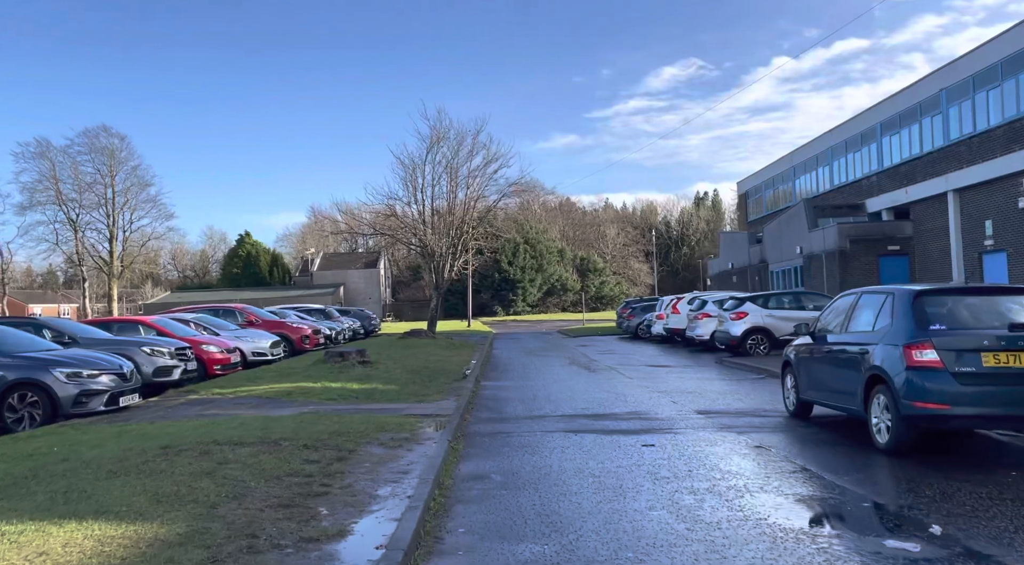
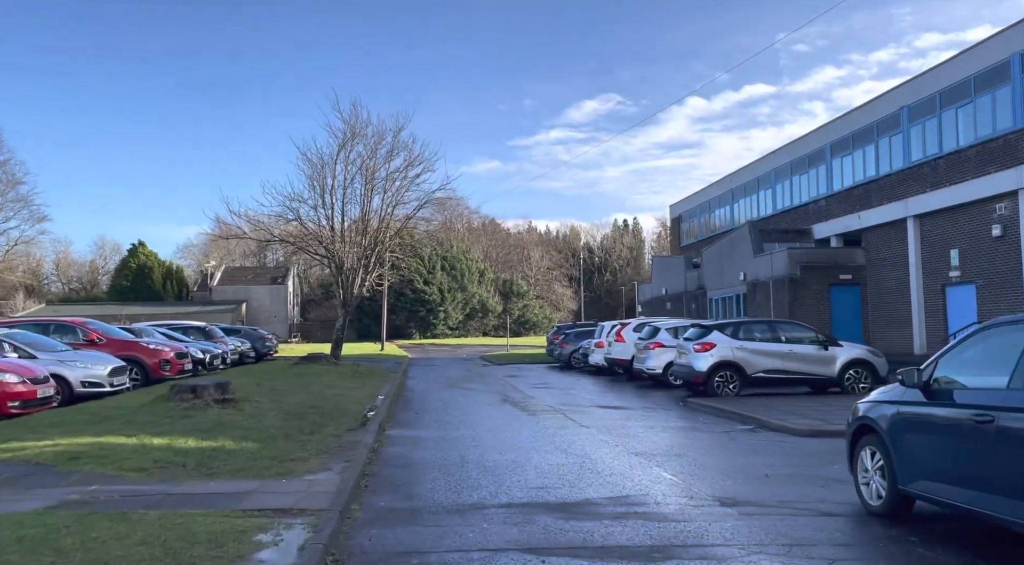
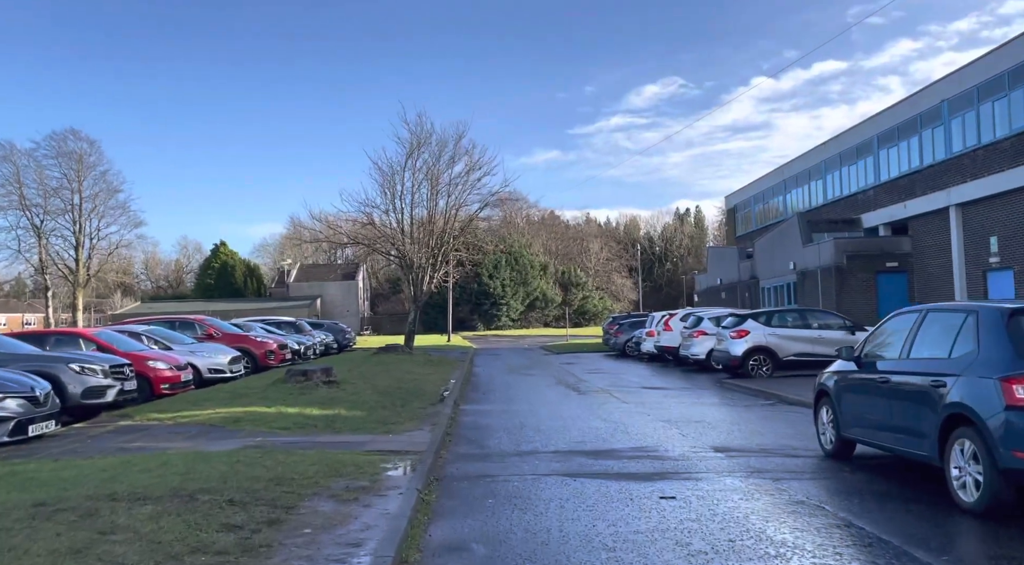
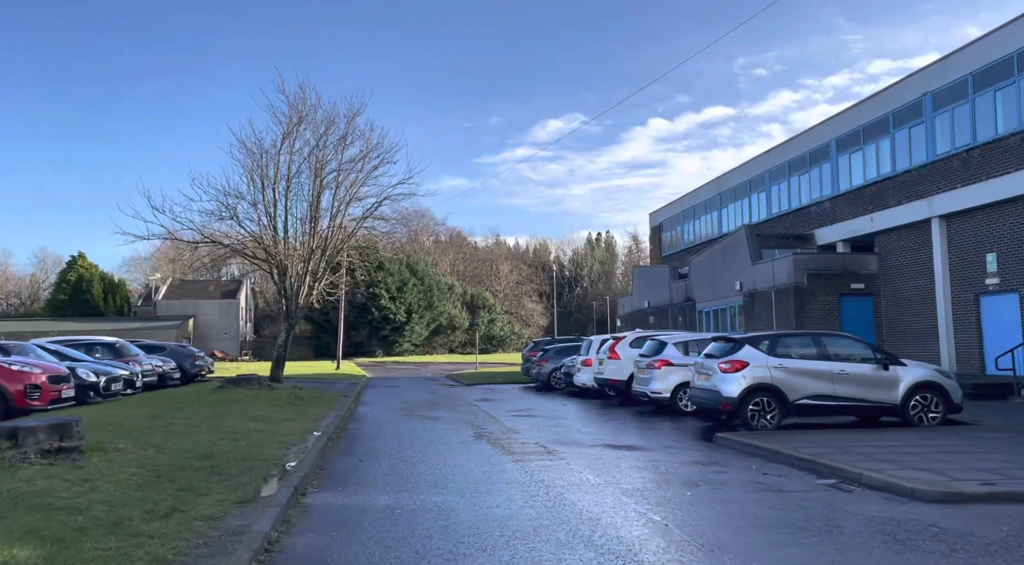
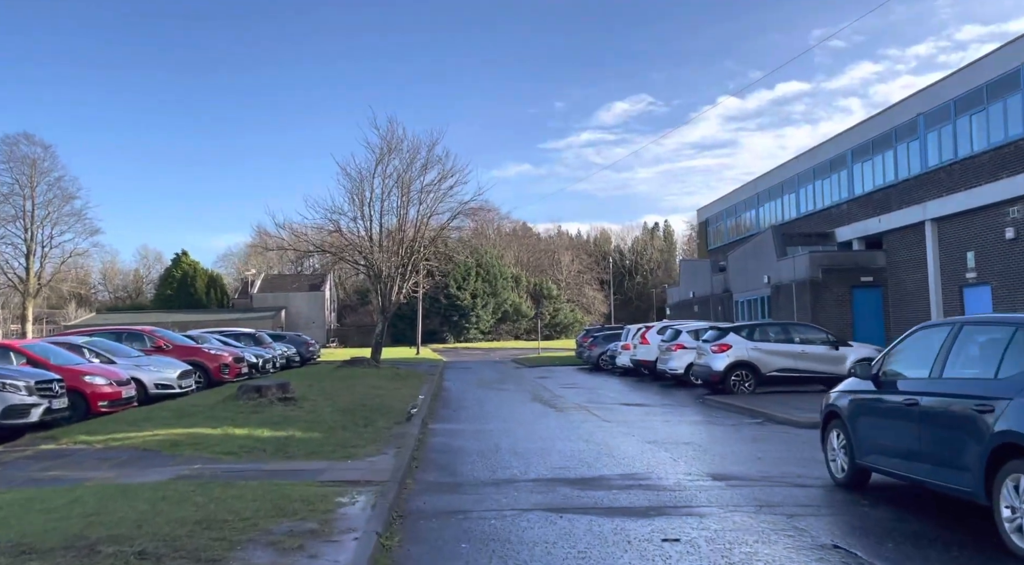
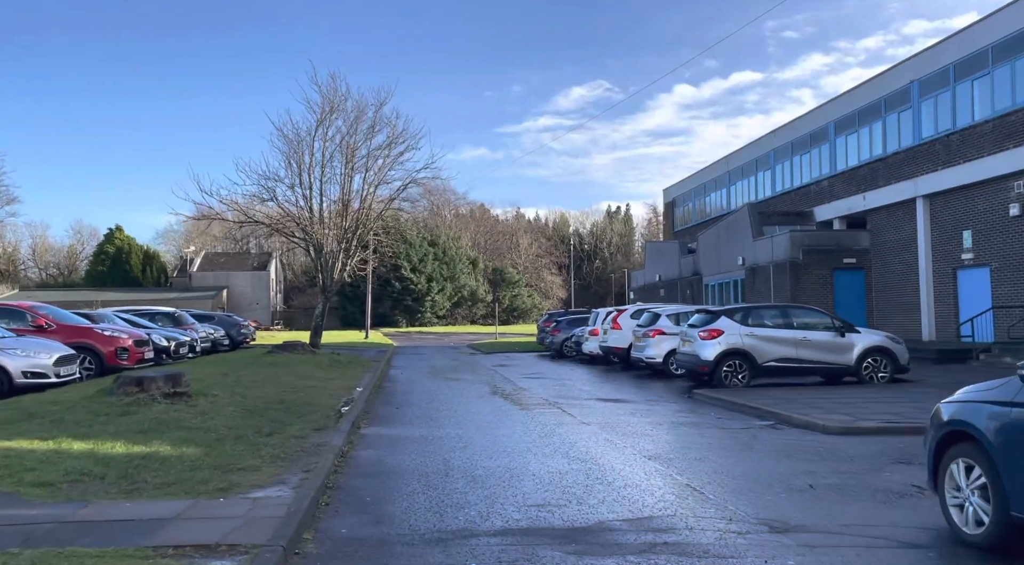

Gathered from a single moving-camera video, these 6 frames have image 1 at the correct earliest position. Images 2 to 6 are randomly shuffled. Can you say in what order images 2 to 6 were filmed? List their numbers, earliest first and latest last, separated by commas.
3, 5, 2, 6, 4
